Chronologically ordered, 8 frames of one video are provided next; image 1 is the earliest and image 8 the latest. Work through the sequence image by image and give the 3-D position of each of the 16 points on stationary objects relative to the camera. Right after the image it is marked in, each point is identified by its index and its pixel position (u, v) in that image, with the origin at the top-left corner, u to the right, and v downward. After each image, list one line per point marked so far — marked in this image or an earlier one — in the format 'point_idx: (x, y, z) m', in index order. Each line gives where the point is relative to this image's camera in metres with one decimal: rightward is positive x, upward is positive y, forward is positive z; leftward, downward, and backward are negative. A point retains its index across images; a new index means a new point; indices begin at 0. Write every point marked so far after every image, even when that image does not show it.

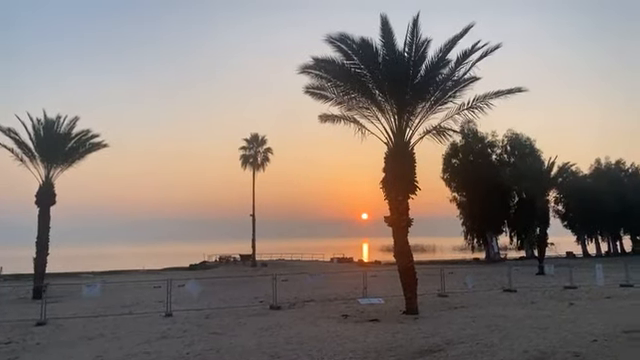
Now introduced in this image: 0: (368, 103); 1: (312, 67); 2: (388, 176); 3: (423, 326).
0: (+1.9, +3.0, +19.1) m
1: (-0.3, +4.3, +18.7) m
2: (+2.6, +0.2, +19.0) m
3: (+3.2, -4.4, +15.1) m
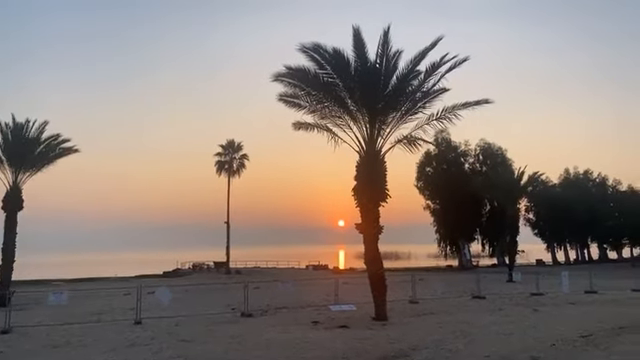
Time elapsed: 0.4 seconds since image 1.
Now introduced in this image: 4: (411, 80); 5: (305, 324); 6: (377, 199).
0: (+0.9, +2.7, +19.4) m
1: (-1.3, +4.0, +18.9) m
2: (+1.5, -0.2, +19.2) m
3: (+2.2, -4.7, +15.3) m
4: (+3.5, +3.8, +19.1) m
5: (-0.5, -5.3, +18.3) m
6: (+2.2, -0.7, +19.1) m
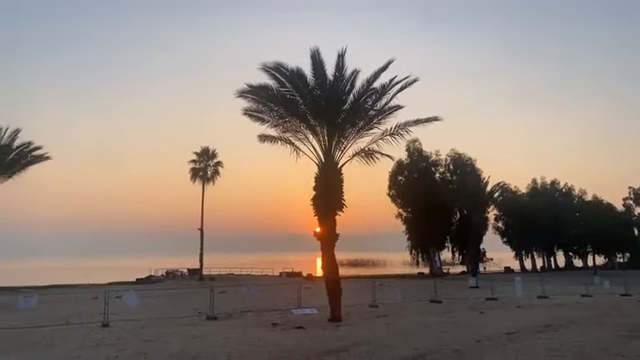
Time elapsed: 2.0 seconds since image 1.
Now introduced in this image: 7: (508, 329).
0: (-0.7, +2.2, +20.8) m
1: (-2.8, +3.6, +20.2) m
2: (-0.1, -0.6, +20.6) m
3: (+0.7, -5.1, +16.6) m
4: (+1.9, +3.3, +20.6) m
5: (-2.2, -5.7, +19.5) m
6: (+0.6, -1.2, +20.4) m
7: (+5.6, -4.5, +14.9) m
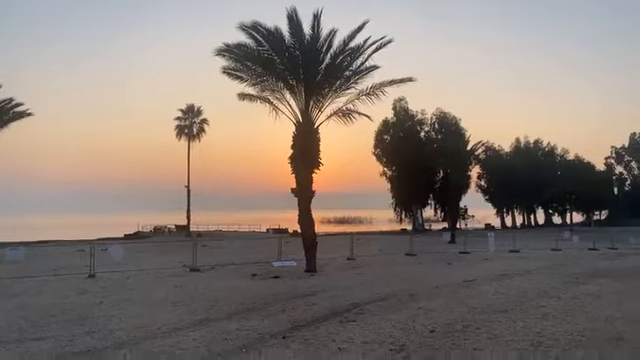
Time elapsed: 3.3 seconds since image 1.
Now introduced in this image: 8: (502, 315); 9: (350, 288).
0: (-1.7, +4.0, +21.2) m
1: (-3.8, +5.3, +20.5) m
2: (-1.1, +1.2, +21.3) m
3: (-0.2, -3.6, +17.7) m
4: (+1.0, +5.1, +21.0) m
5: (-3.1, -4.0, +20.6) m
6: (-0.4, +0.6, +21.2) m
7: (+4.7, -3.2, +16.1) m
8: (+3.4, -2.5, +9.4) m
9: (+0.9, -3.2, +14.9) m
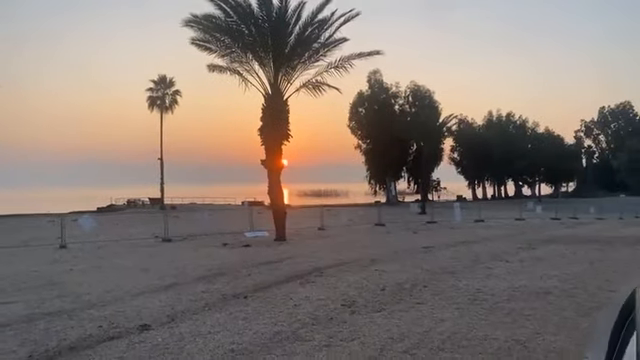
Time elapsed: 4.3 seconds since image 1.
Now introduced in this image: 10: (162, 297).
0: (-3.0, +5.3, +21.3) m
1: (-5.1, +6.5, +20.4) m
2: (-2.4, +2.5, +21.6) m
3: (-1.3, -2.5, +18.4) m
4: (-0.4, +6.3, +21.2) m
5: (-4.4, -2.8, +21.1) m
6: (-1.8, +1.8, +21.6) m
7: (+3.6, -2.2, +17.0) m
8: (+2.6, -1.9, +10.1) m
9: (-0.1, -2.3, +15.5) m
10: (-3.0, -2.2, +9.5) m
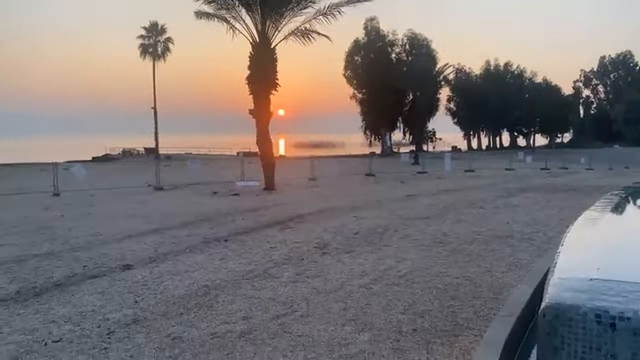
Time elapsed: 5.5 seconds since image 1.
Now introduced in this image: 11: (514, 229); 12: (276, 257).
0: (-3.5, +7.4, +21.0) m
1: (-5.6, +8.6, +20.0) m
2: (-2.9, +4.7, +21.6) m
3: (-1.9, -0.6, +18.8) m
4: (-0.9, +8.5, +20.8) m
5: (-5.0, -0.6, +21.5) m
6: (-2.3, +4.1, +21.6) m
7: (+3.1, -0.5, +17.4) m
8: (+2.2, -0.9, +10.6) m
9: (-0.6, -0.7, +16.0) m
10: (-3.5, -1.2, +9.9) m
11: (+3.6, -0.9, +9.2) m
12: (-0.7, -1.2, +7.9) m
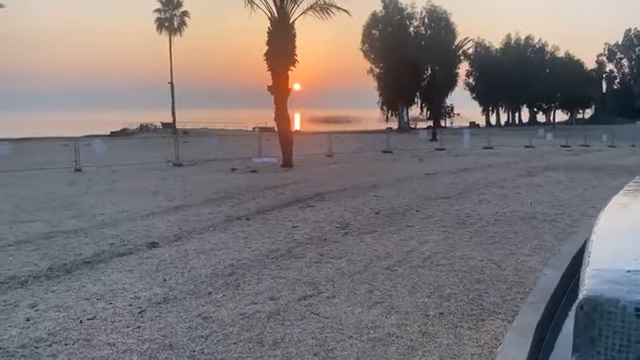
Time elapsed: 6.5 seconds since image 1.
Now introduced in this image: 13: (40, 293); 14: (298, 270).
0: (-2.7, +8.4, +20.7) m
1: (-4.8, +9.5, +19.7) m
2: (-2.1, +5.7, +21.4) m
3: (-1.2, +0.2, +18.9) m
4: (-0.1, +9.4, +20.4) m
5: (-4.2, +0.4, +21.7) m
6: (-1.5, +5.1, +21.5) m
7: (+3.8, +0.3, +17.3) m
8: (+2.6, -0.4, +10.5) m
9: (0.0, 0.0, +16.0) m
10: (-3.0, -0.8, +10.1) m
11: (+4.0, -0.6, +9.1) m
12: (-0.3, -0.9, +8.0) m
13: (-3.2, -1.3, +5.7) m
14: (-0.3, -1.1, +6.1) m
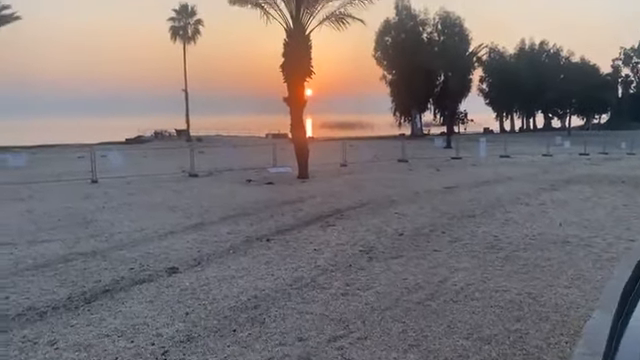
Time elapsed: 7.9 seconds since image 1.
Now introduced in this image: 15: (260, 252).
0: (-2.1, +7.9, +20.6) m
1: (-4.1, +9.0, +19.6) m
2: (-1.4, +5.1, +21.2) m
3: (-0.5, -0.2, +18.7) m
4: (+0.6, +8.9, +20.2) m
5: (-3.5, -0.1, +21.5) m
6: (-0.8, +4.5, +21.3) m
7: (+4.4, -0.2, +17.0) m
8: (+3.1, -0.8, +10.2) m
9: (+0.5, -0.4, +15.8) m
10: (-2.6, -1.2, +9.9) m
11: (+4.4, -0.9, +8.8) m
12: (0.0, -1.3, +7.7) m
13: (-2.9, -1.7, +5.6) m
14: (+0.1, -1.5, +5.9) m
15: (-1.0, -1.2, +8.6) m
